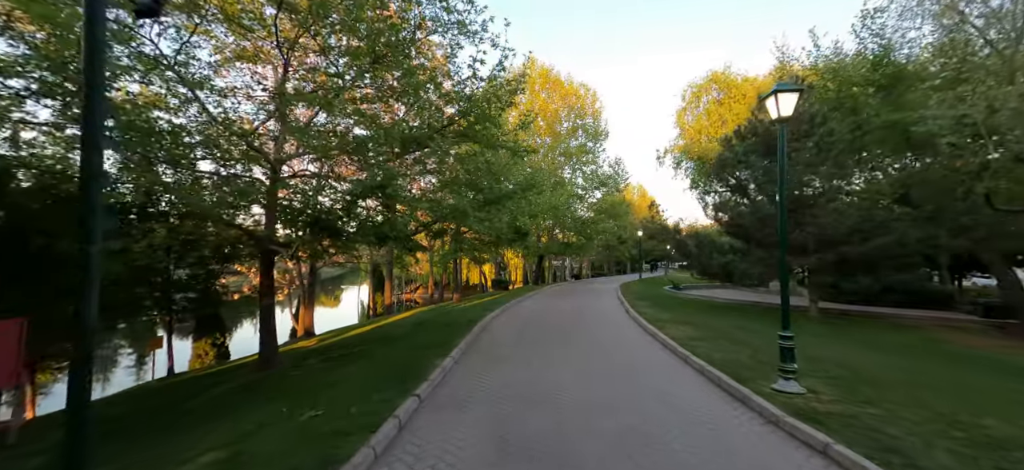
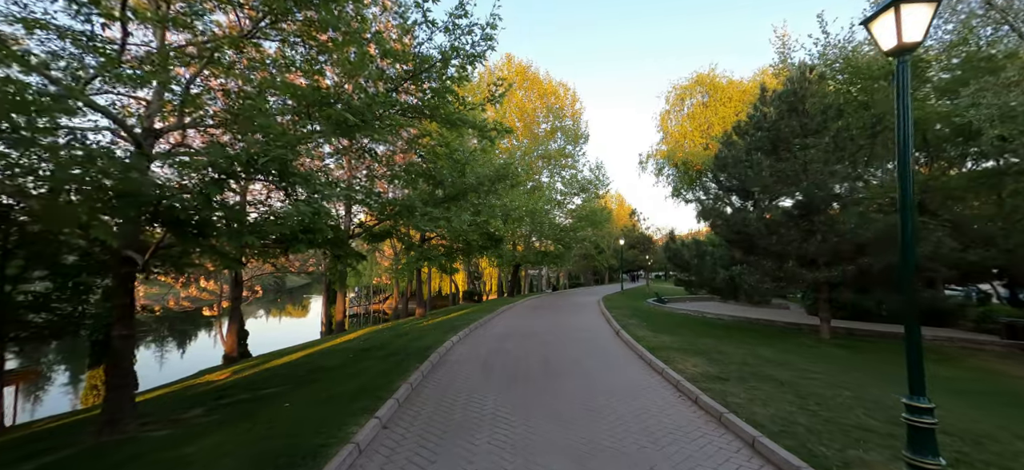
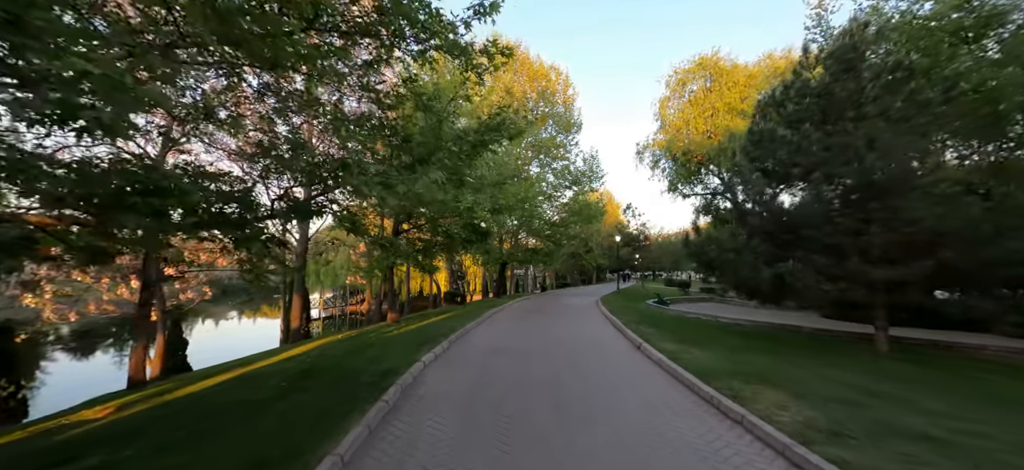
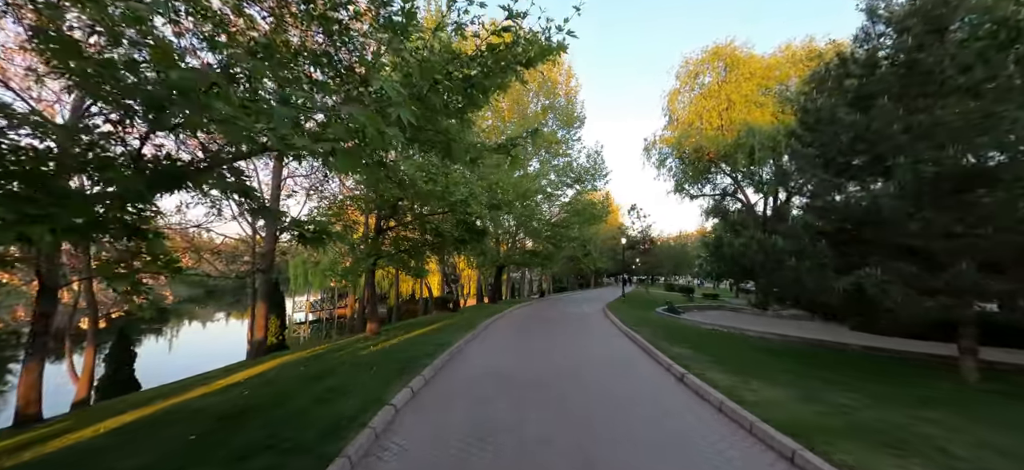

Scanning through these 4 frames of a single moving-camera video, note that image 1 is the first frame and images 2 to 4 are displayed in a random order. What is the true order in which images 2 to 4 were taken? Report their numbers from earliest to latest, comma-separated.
2, 3, 4
